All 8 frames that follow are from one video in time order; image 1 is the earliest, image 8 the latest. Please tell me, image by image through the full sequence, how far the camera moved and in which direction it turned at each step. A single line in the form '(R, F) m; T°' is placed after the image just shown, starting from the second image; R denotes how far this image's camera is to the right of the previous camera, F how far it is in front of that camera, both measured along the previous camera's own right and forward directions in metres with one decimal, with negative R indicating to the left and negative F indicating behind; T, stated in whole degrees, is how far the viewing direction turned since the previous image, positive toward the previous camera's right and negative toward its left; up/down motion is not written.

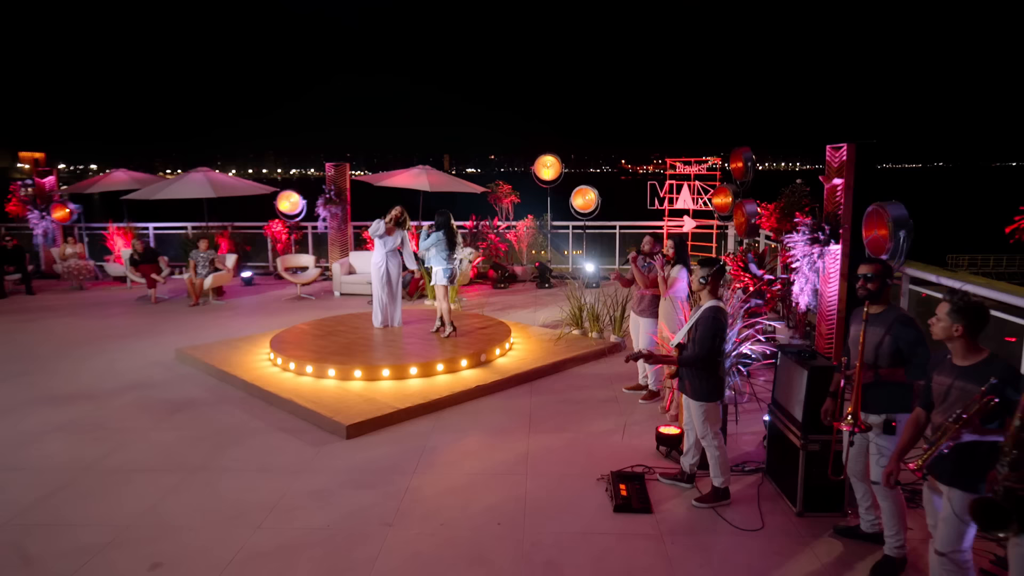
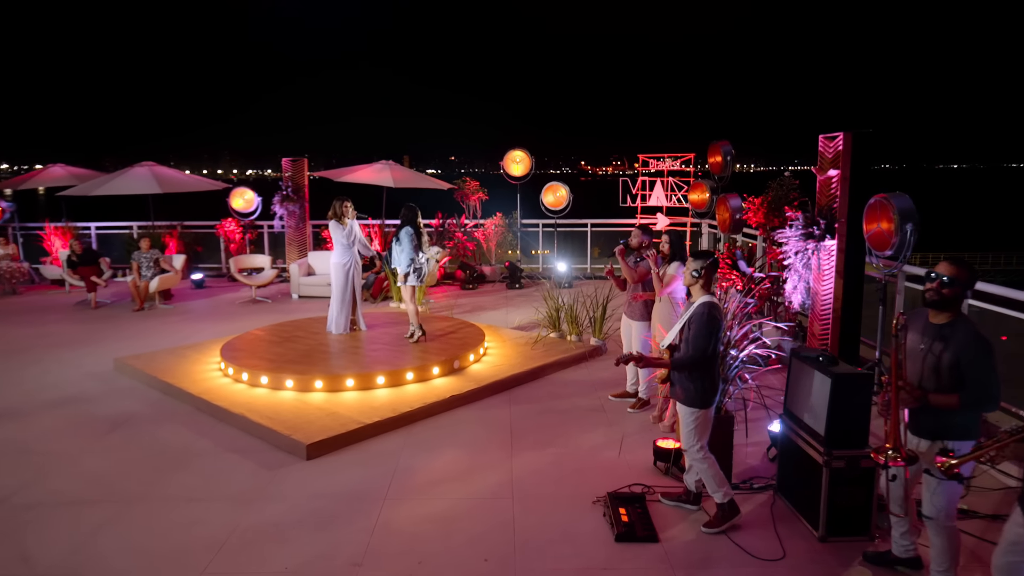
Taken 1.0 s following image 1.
(-0.1, +0.5) m; +3°
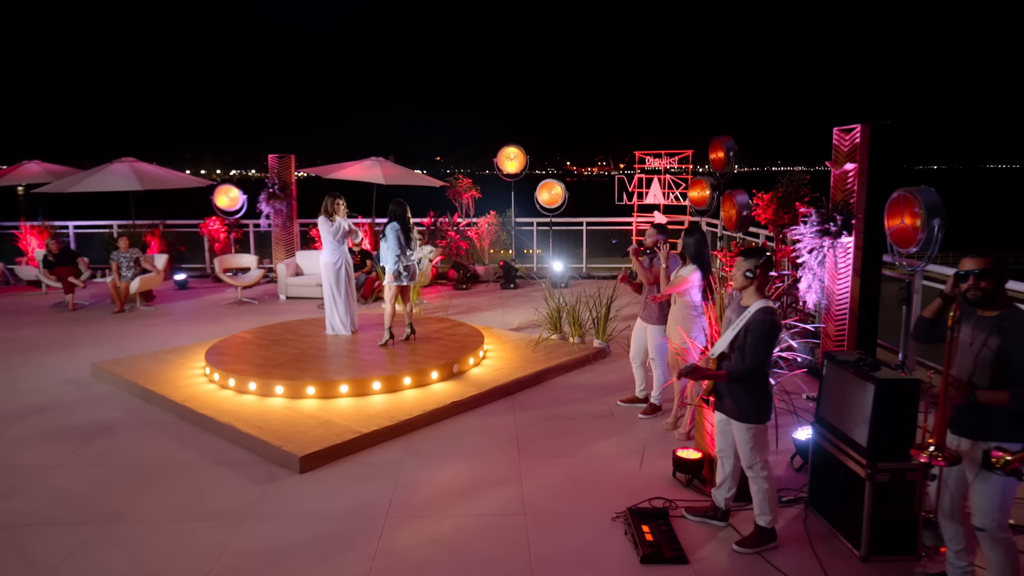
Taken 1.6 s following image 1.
(-0.1, +0.3) m; +1°
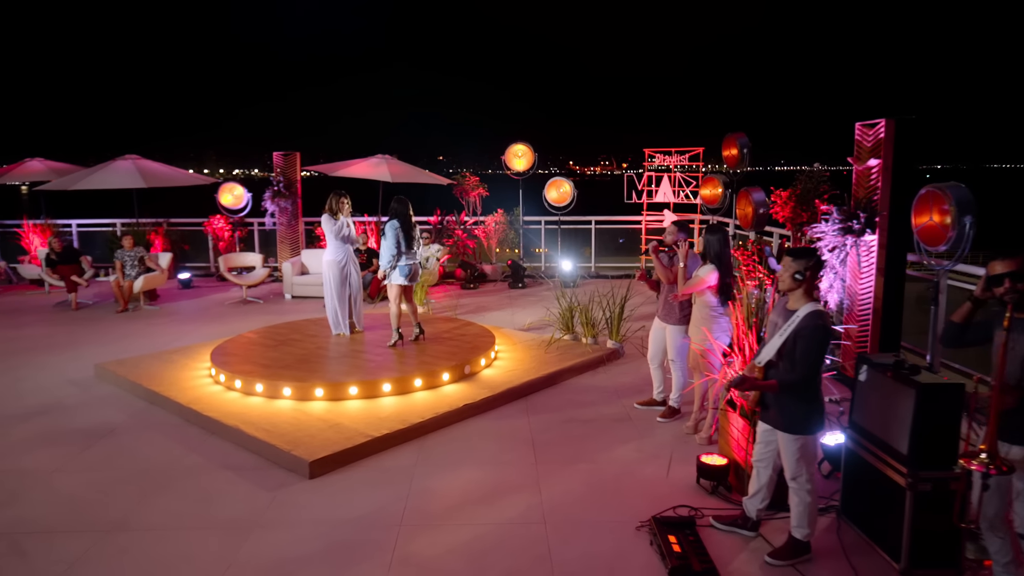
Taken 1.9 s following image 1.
(-0.1, +0.1) m; 0°
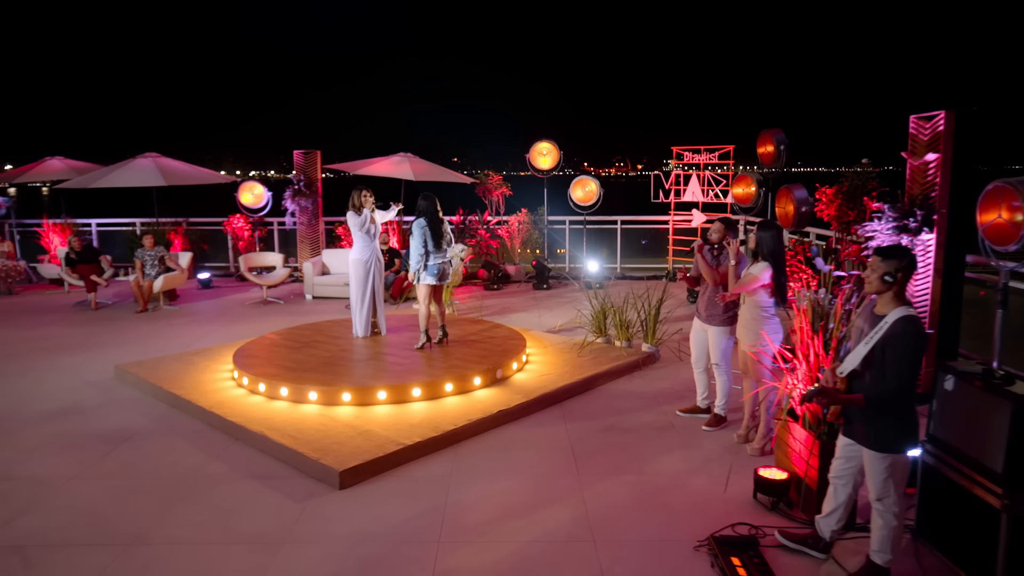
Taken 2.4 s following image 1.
(-0.2, +0.2) m; -1°
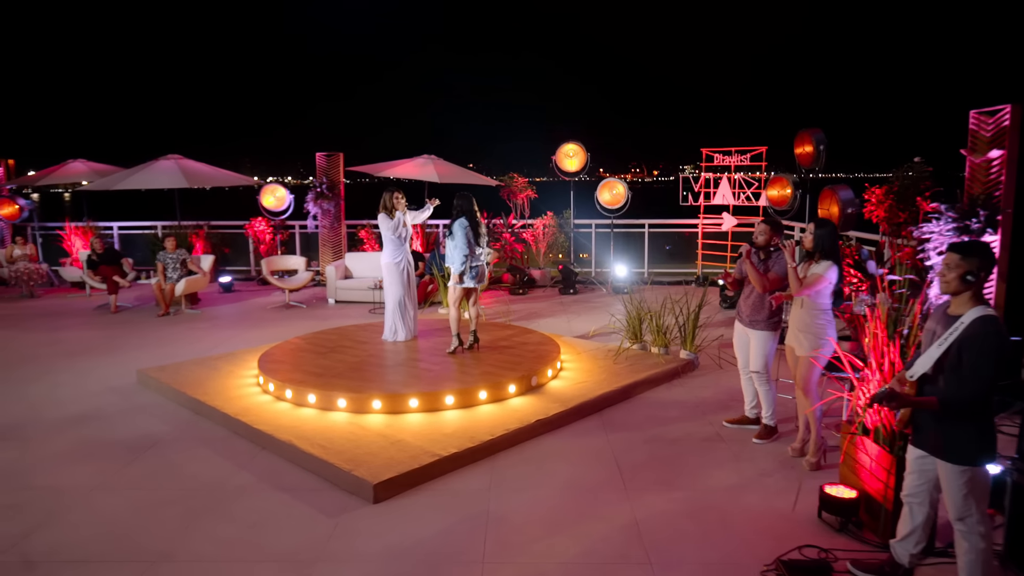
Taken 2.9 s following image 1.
(-0.2, +0.2) m; -1°
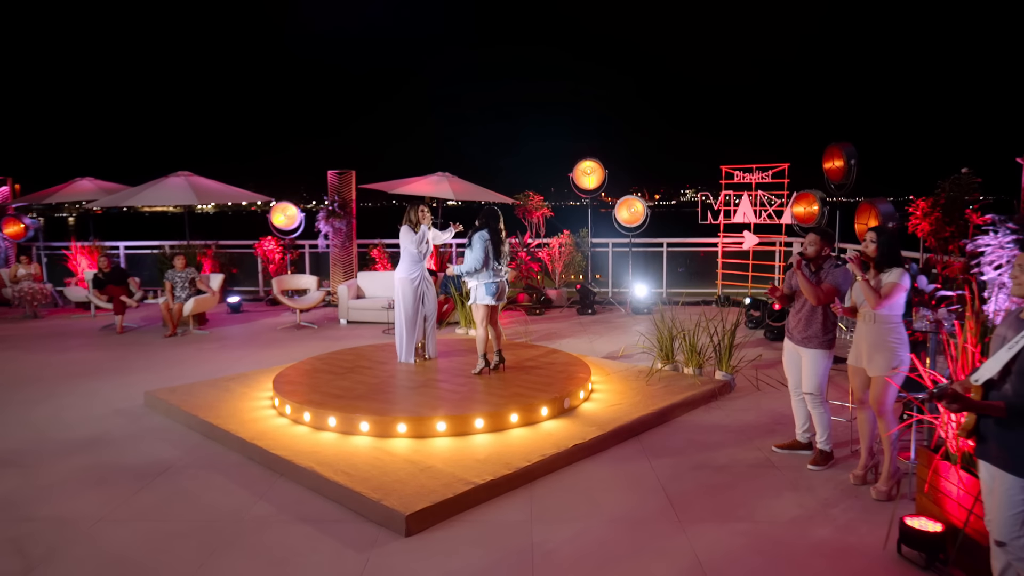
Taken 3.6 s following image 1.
(-0.2, +0.3) m; 0°
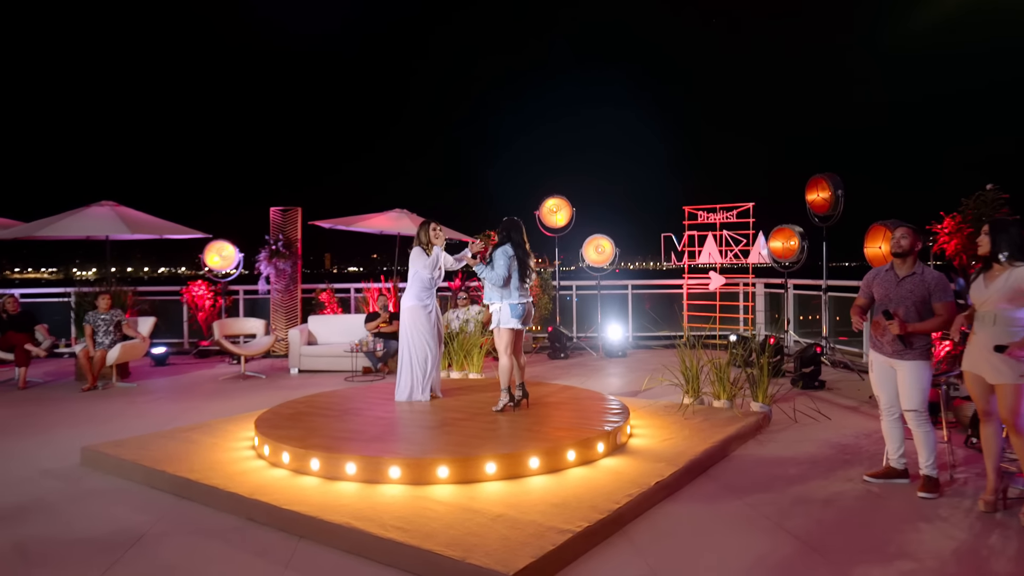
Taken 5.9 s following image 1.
(-0.8, +0.7) m; +8°
